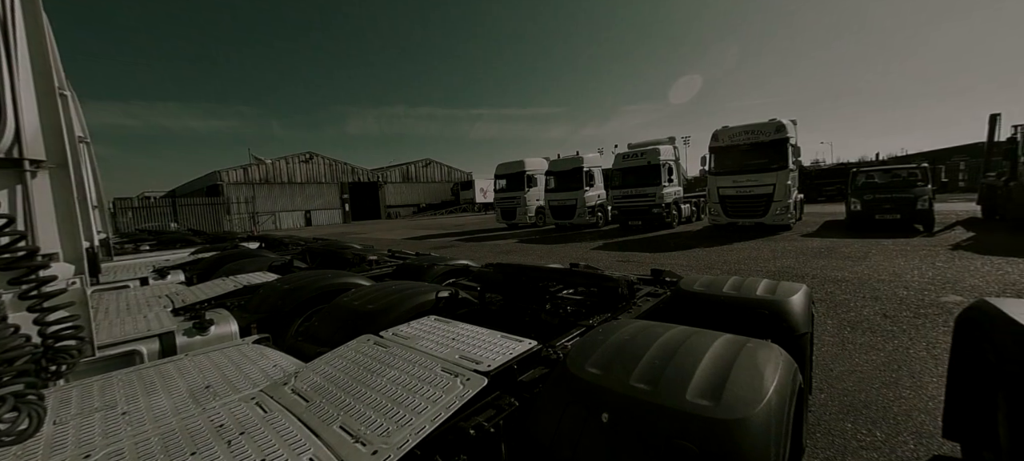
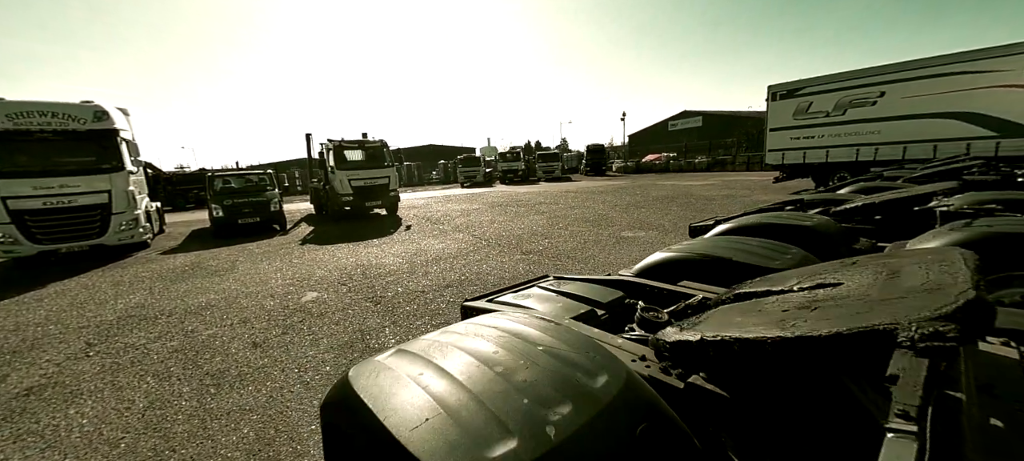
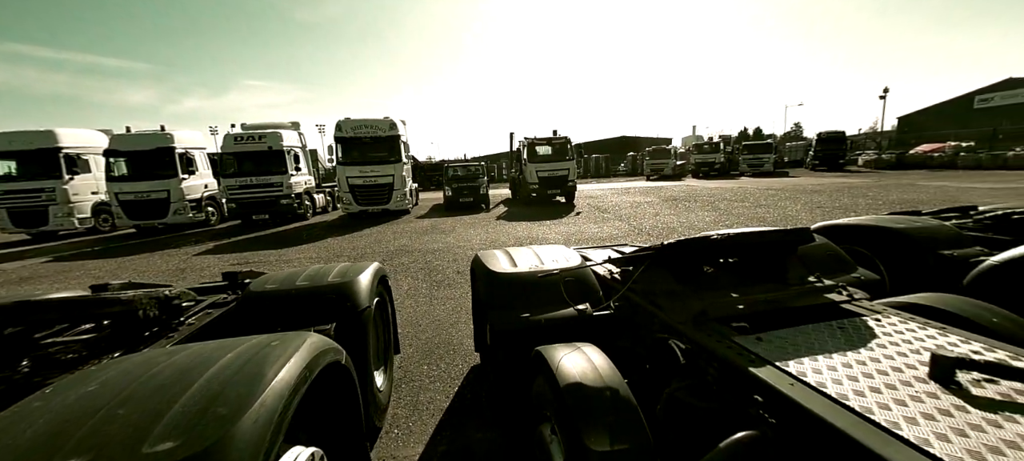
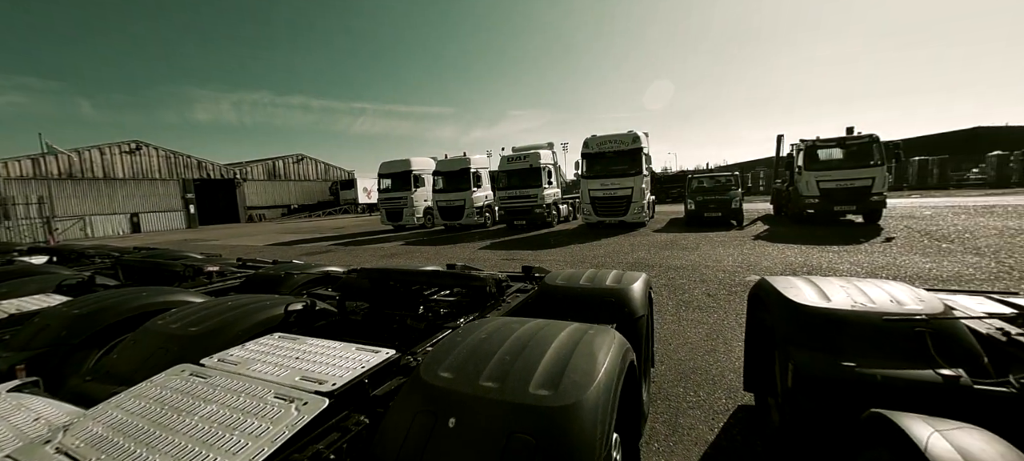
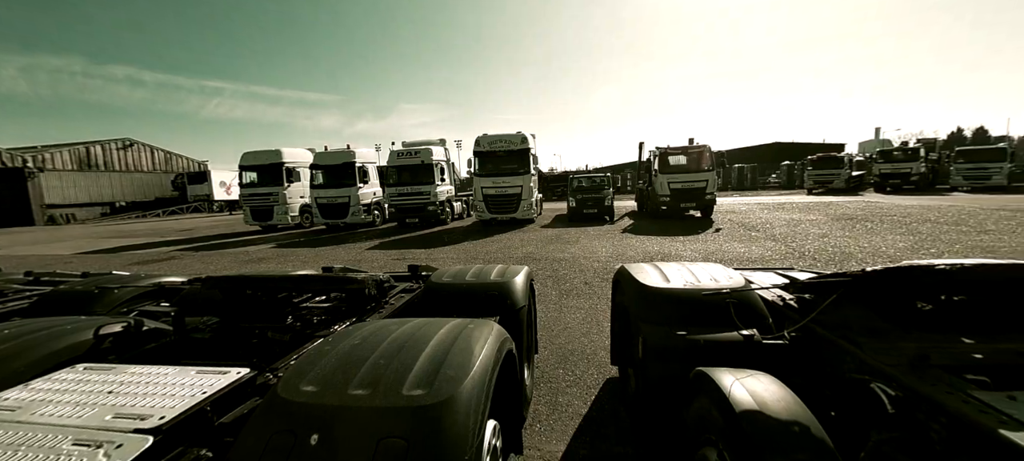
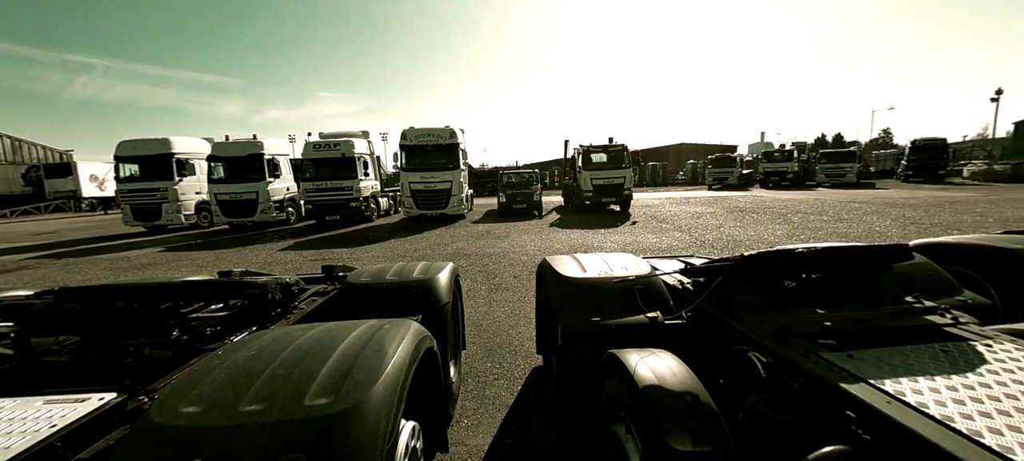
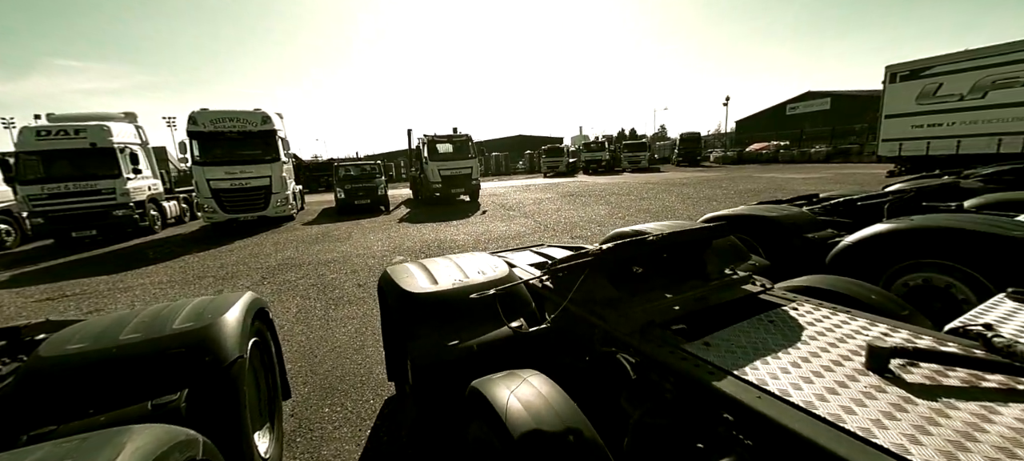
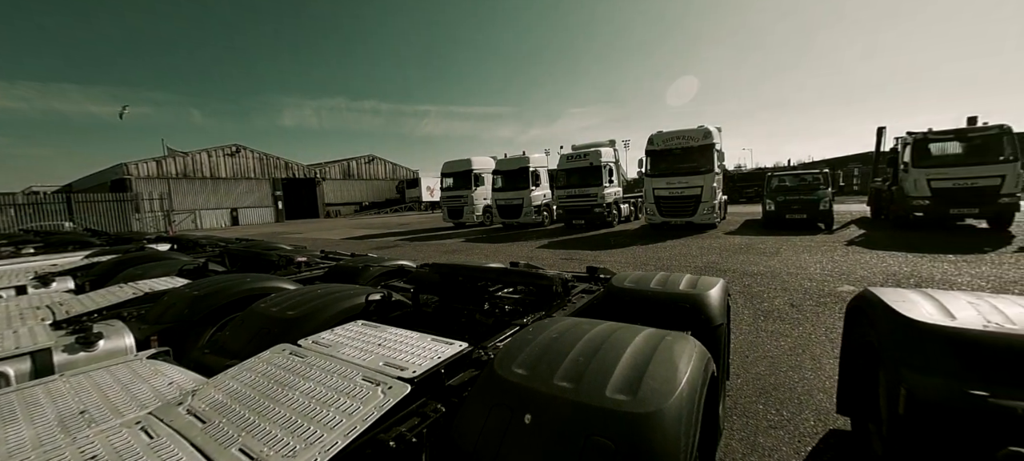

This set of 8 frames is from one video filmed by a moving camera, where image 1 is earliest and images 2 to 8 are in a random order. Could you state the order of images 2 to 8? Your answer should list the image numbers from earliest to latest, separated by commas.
8, 4, 5, 6, 3, 7, 2
